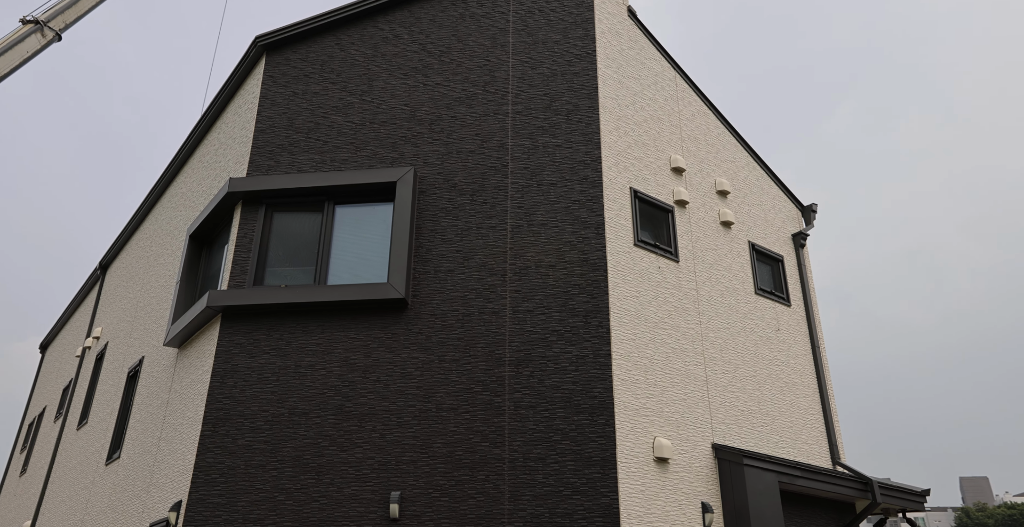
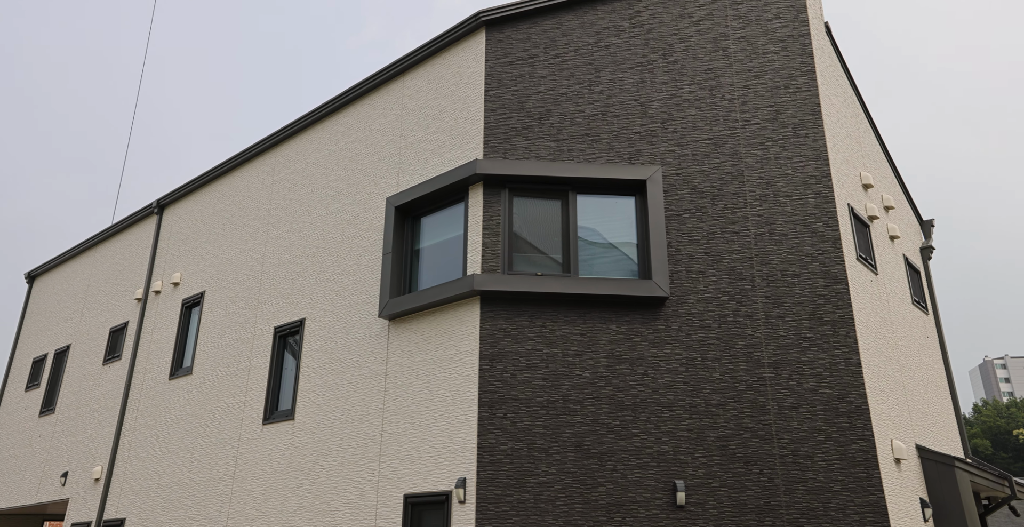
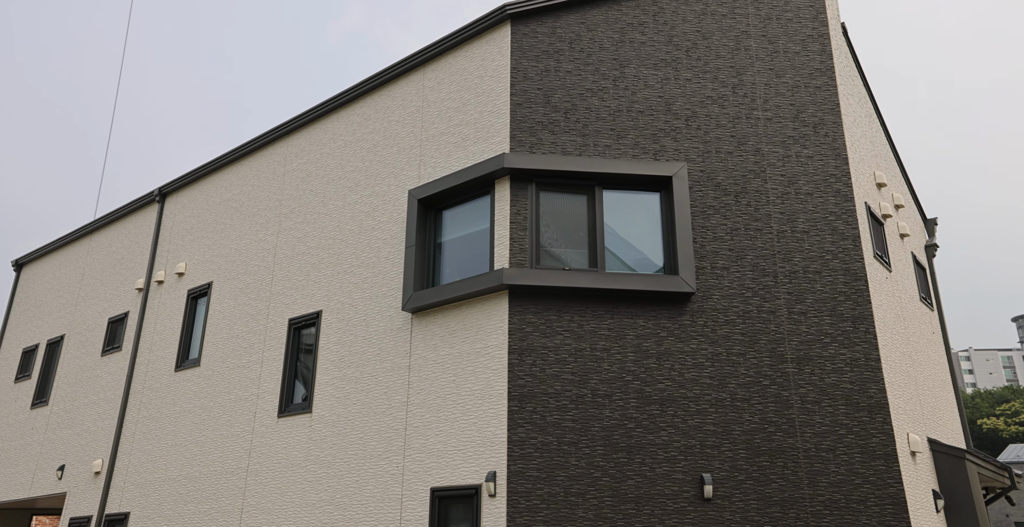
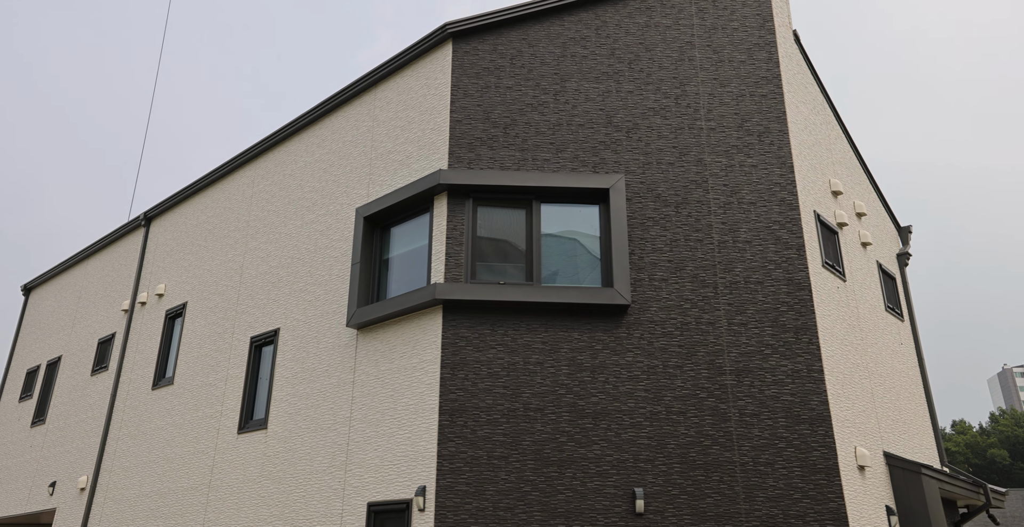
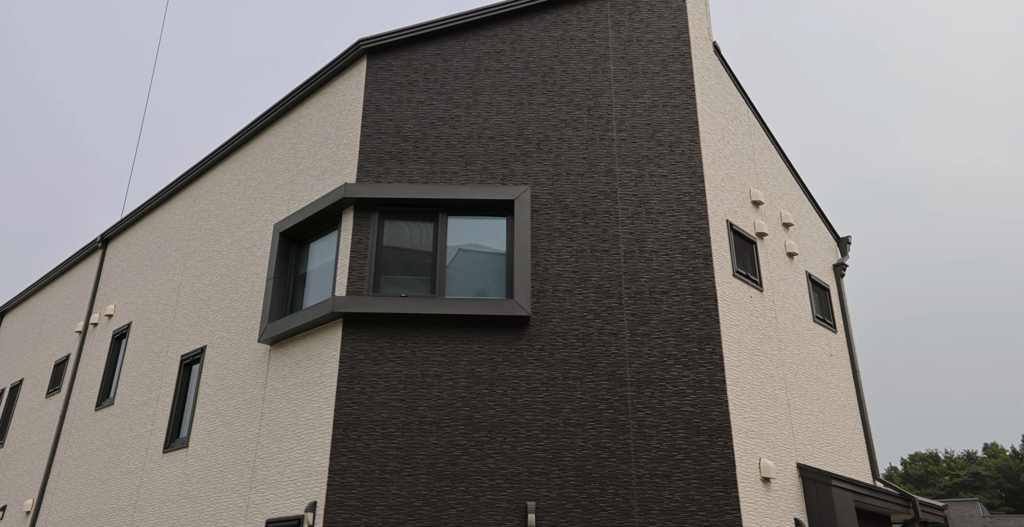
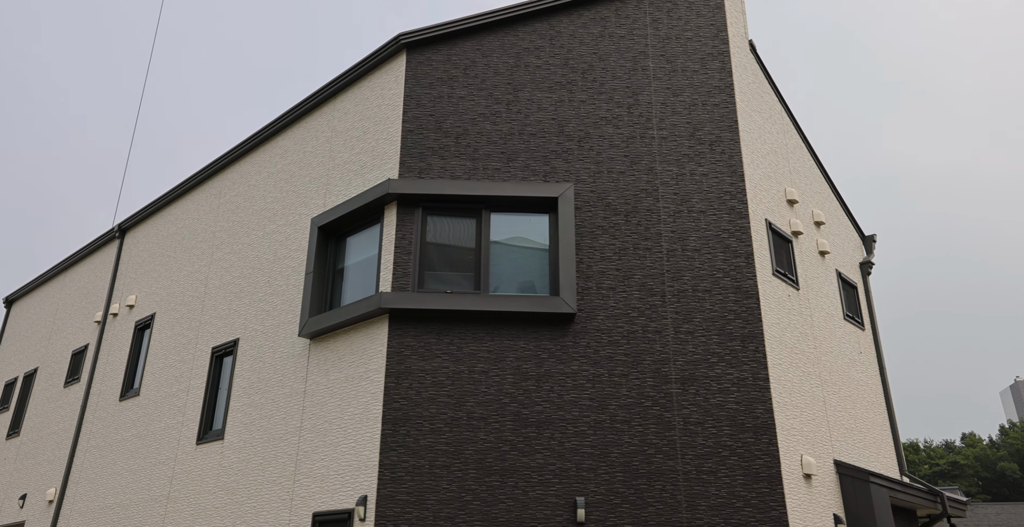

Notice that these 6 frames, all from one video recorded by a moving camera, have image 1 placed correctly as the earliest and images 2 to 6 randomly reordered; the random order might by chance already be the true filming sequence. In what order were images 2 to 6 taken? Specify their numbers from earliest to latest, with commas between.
5, 6, 4, 2, 3
